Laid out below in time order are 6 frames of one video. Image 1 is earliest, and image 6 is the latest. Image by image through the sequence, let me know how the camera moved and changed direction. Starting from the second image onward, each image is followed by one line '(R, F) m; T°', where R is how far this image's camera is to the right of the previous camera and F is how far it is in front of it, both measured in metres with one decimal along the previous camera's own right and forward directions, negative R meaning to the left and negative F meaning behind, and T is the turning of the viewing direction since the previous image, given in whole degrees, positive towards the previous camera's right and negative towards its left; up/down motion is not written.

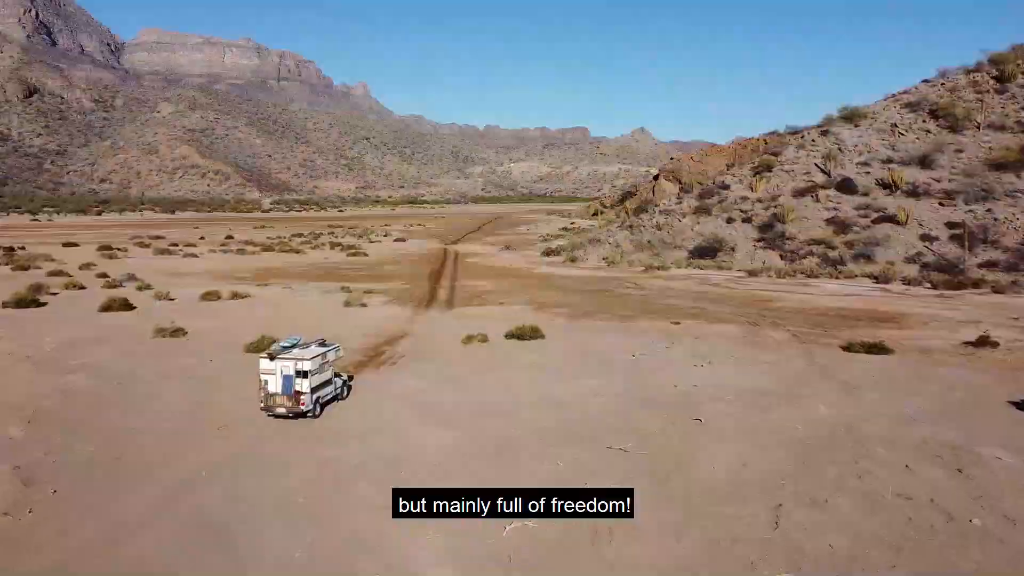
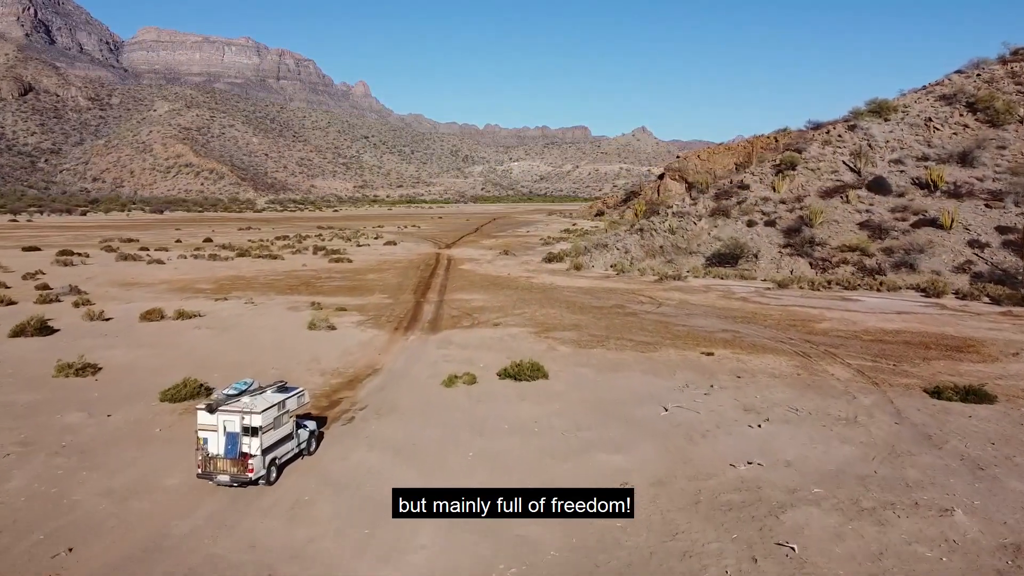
(+0.1, +2.8) m; 0°
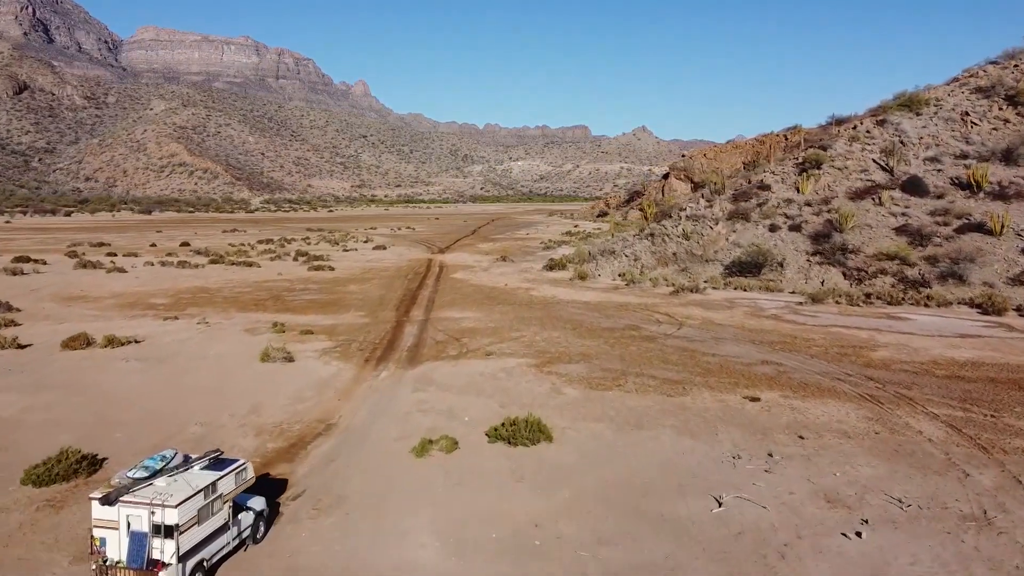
(+0.1, +2.5) m; 0°
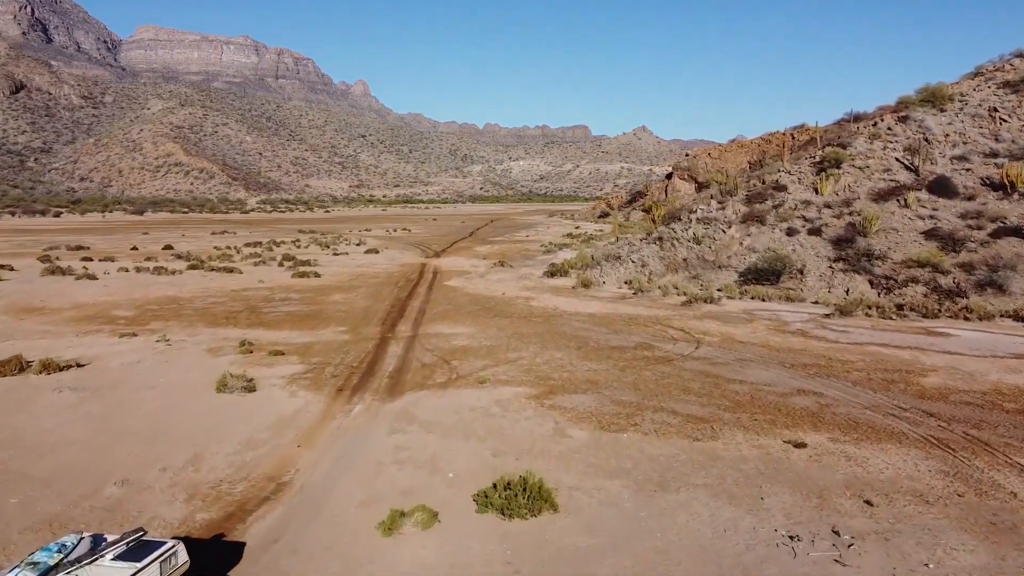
(+0.1, +1.7) m; 0°
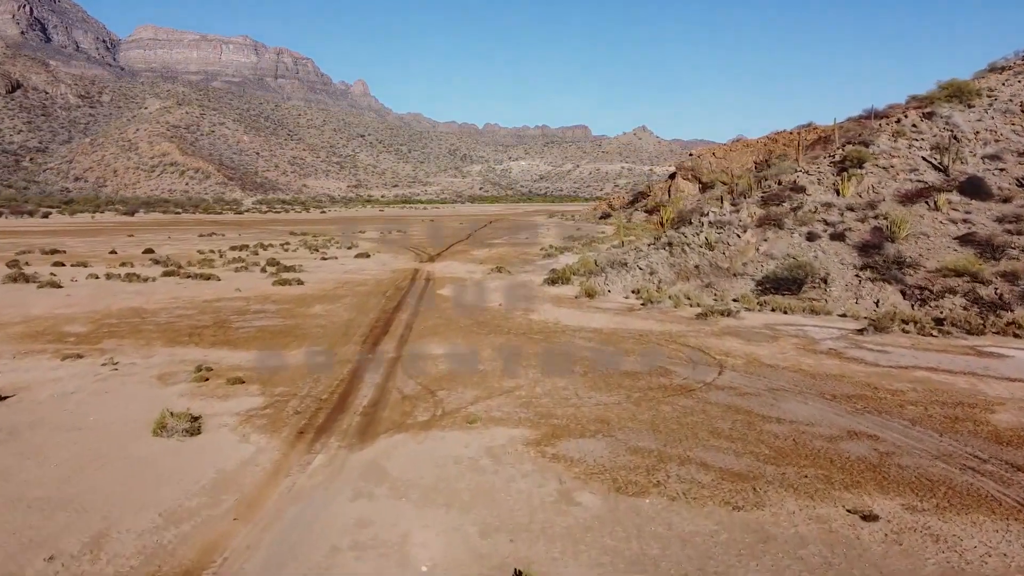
(+0.1, +1.7) m; 0°
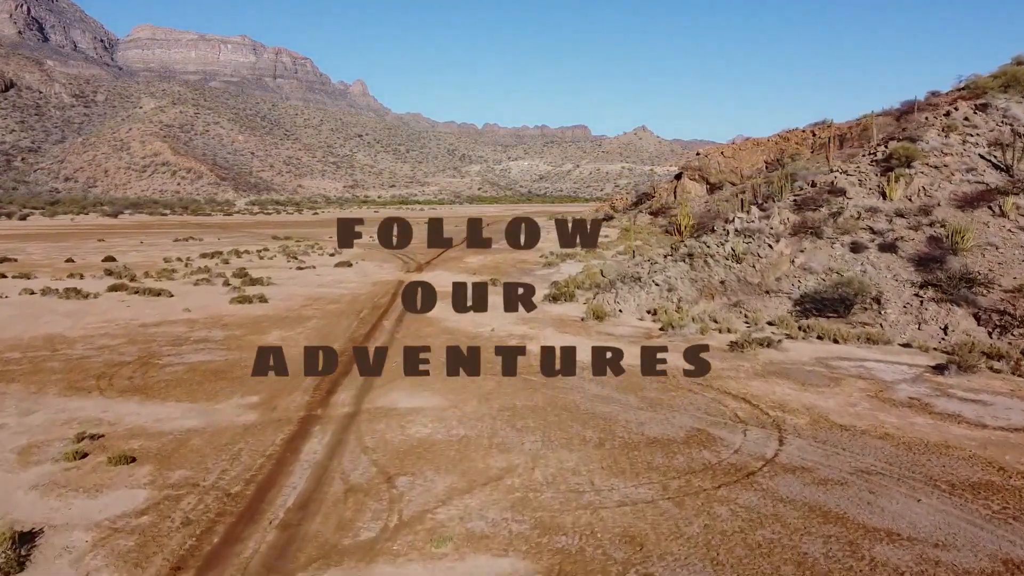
(+0.1, +3.0) m; 0°
